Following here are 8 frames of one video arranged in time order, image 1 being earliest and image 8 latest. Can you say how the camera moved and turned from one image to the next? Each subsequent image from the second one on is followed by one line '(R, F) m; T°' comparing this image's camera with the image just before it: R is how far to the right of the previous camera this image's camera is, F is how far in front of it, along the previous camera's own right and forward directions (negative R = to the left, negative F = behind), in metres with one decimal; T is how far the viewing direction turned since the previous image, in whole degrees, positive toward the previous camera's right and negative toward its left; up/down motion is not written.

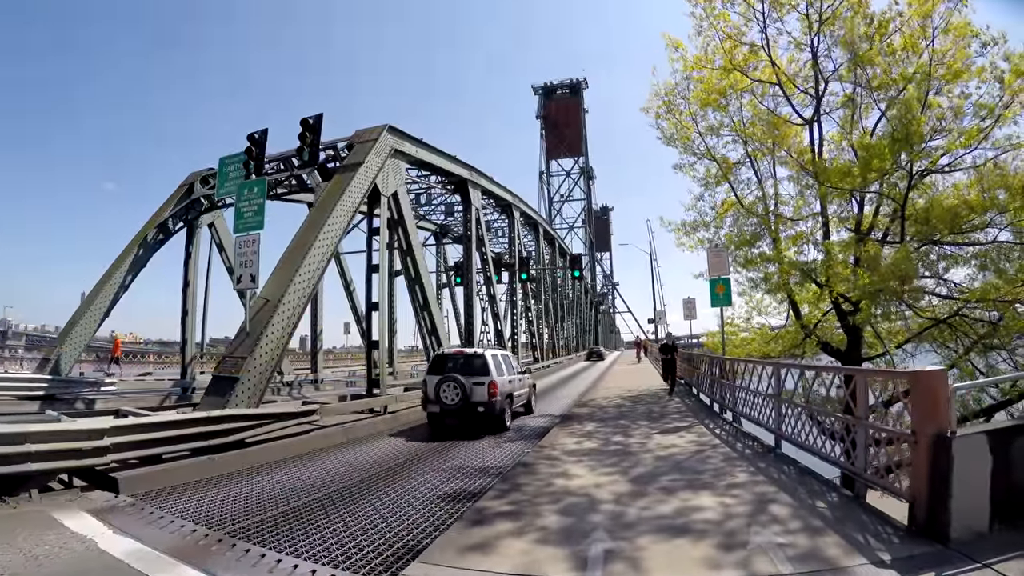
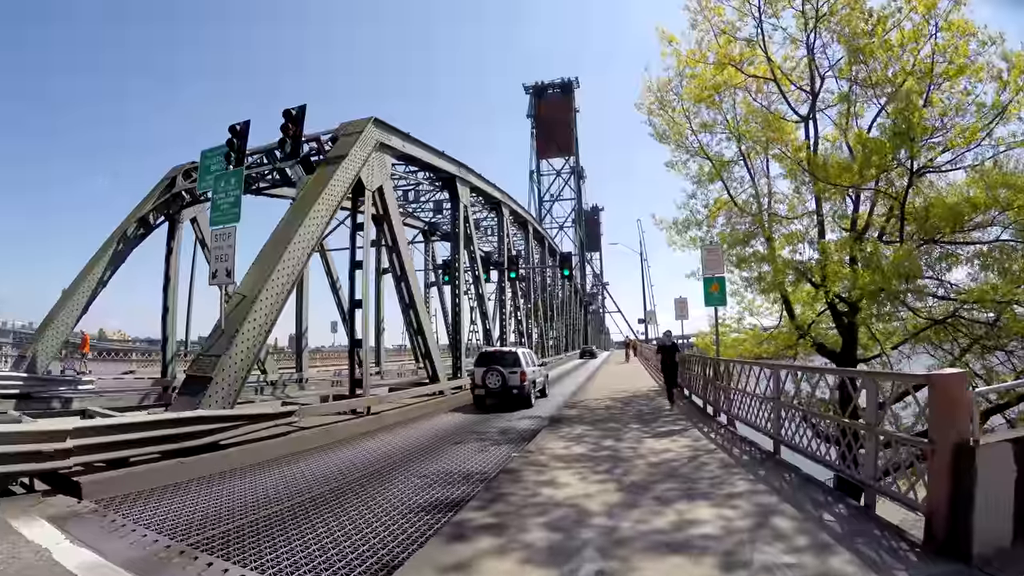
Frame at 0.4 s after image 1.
(0.0, +0.4) m; +1°
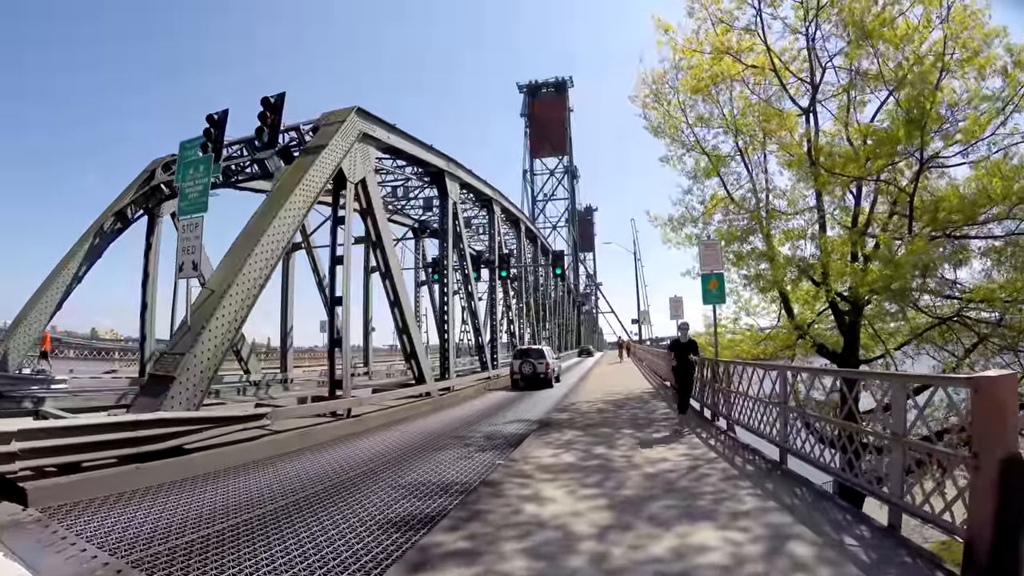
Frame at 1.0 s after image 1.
(+0.1, +0.6) m; +1°
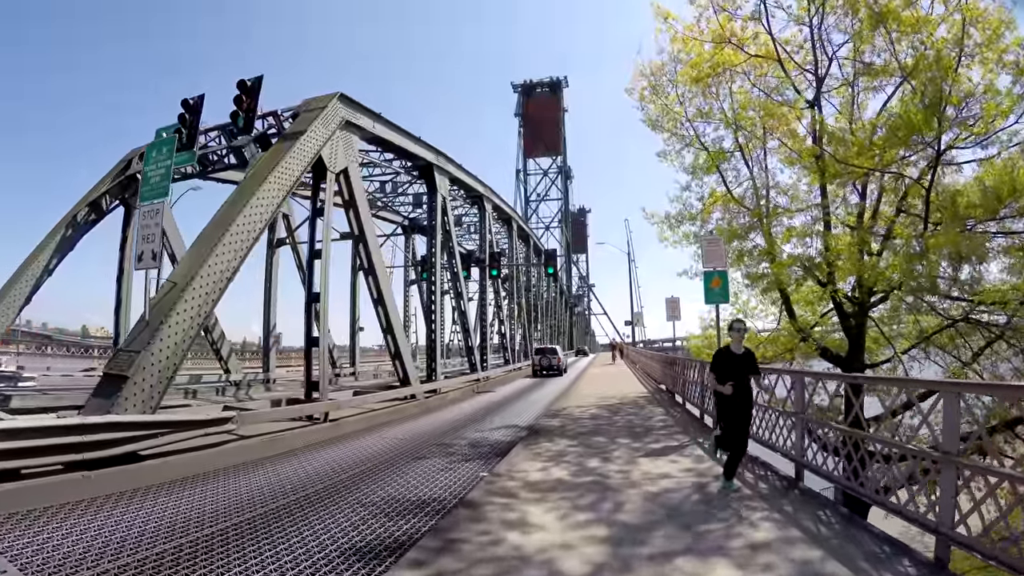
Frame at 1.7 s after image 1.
(+0.1, +0.6) m; +1°
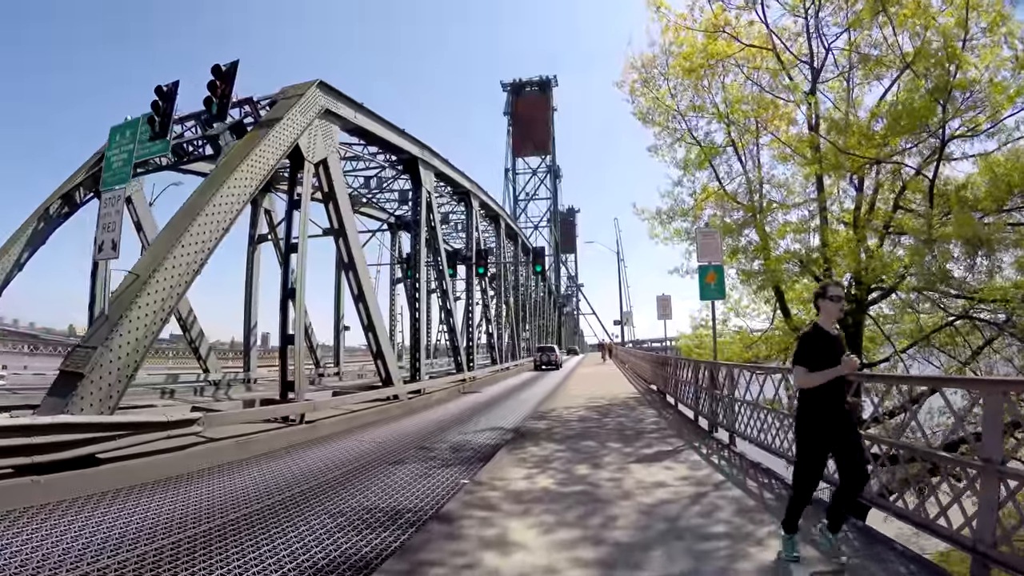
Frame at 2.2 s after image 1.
(+0.1, +0.5) m; +1°
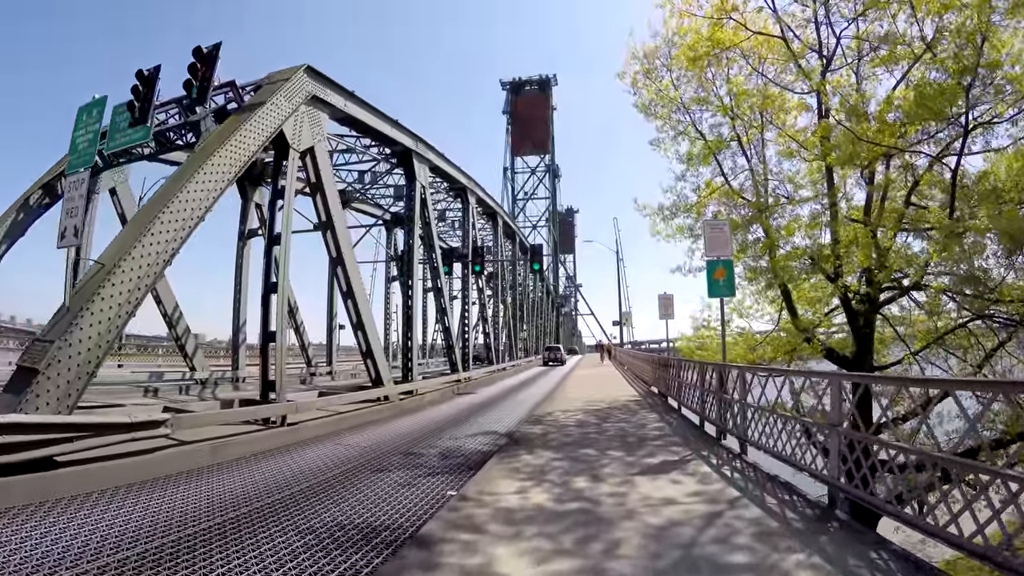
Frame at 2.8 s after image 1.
(0.0, +0.5) m; 0°
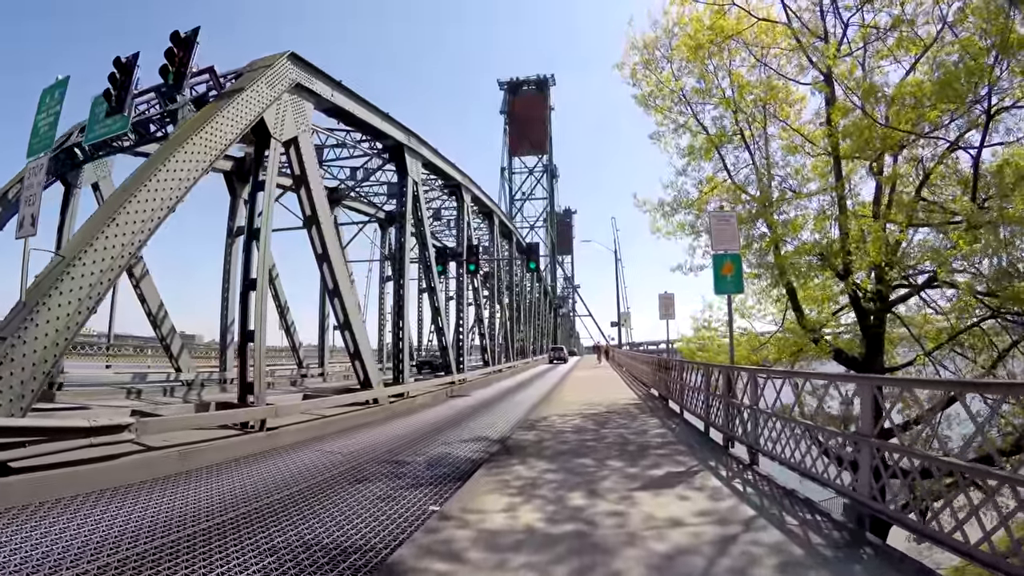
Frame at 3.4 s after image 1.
(+0.1, +0.5) m; 0°
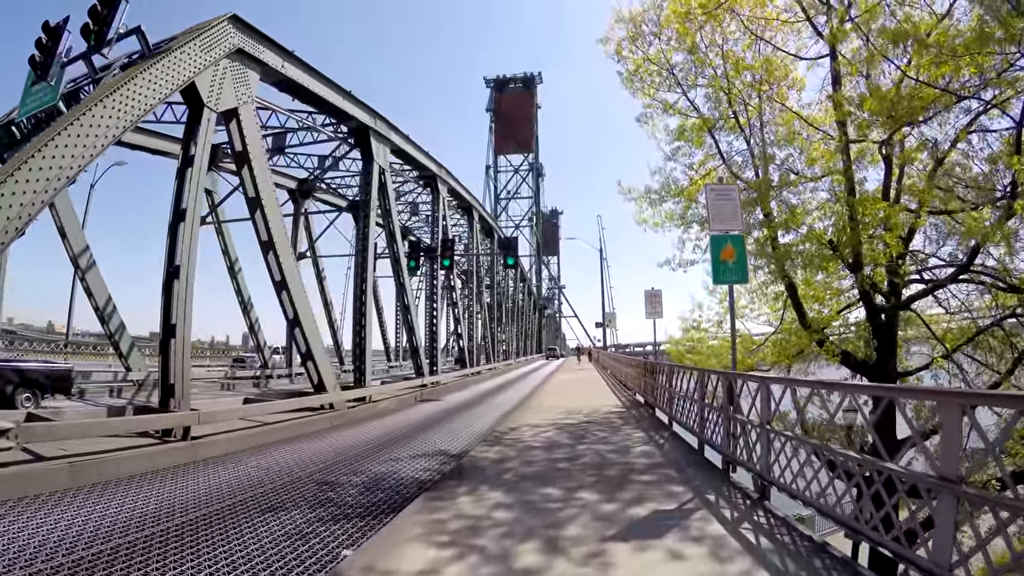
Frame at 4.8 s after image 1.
(+0.3, +1.2) m; +1°
